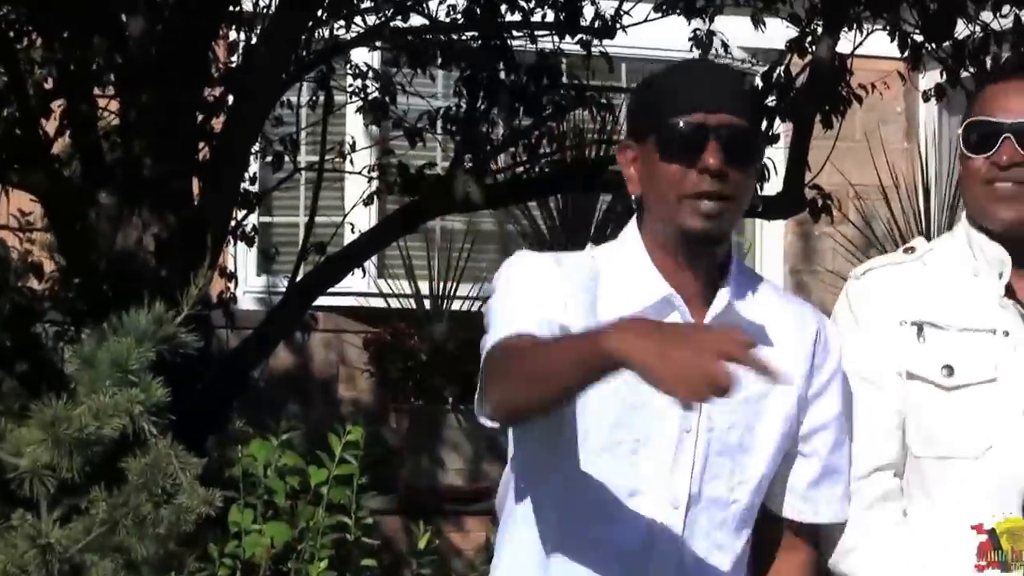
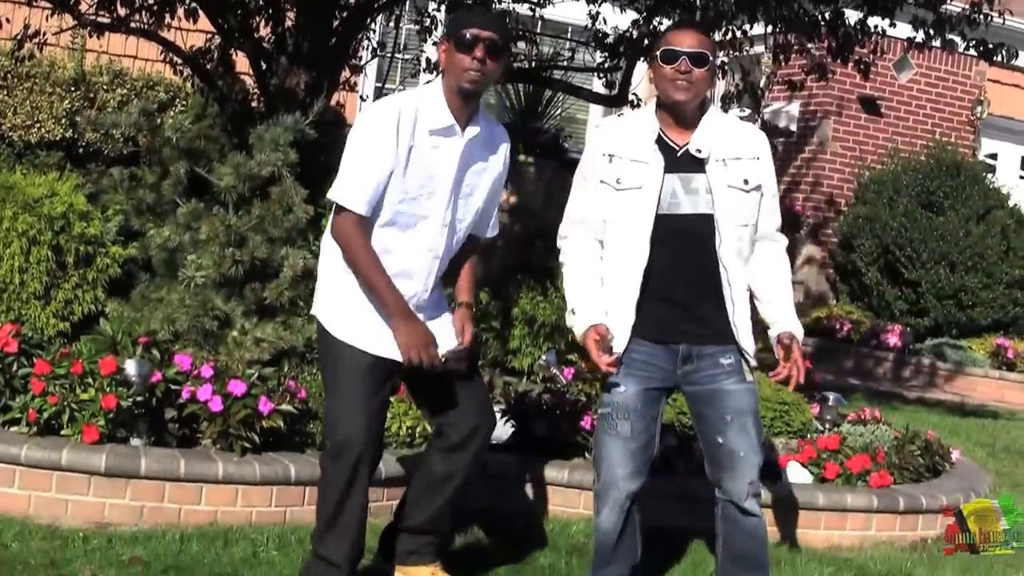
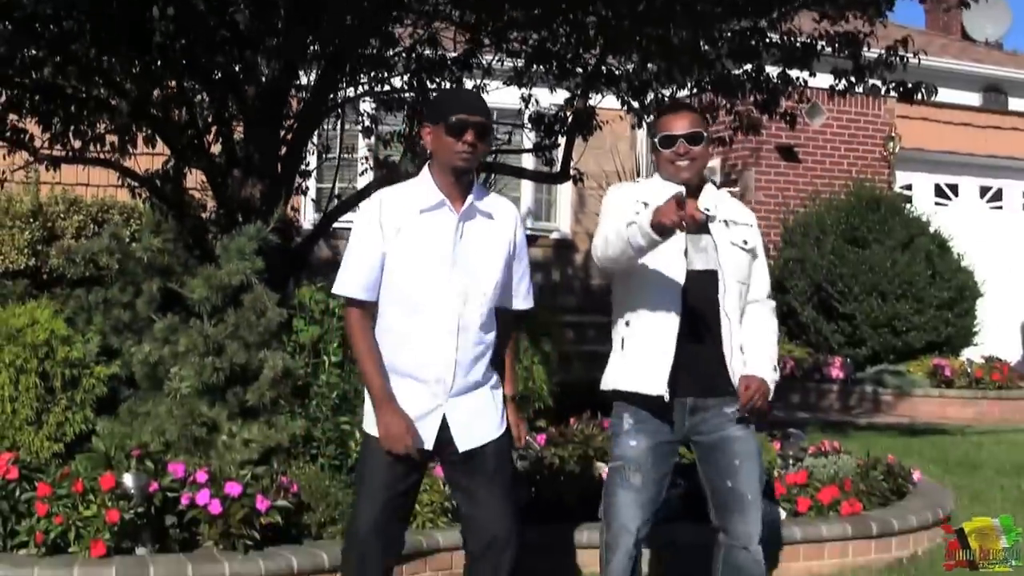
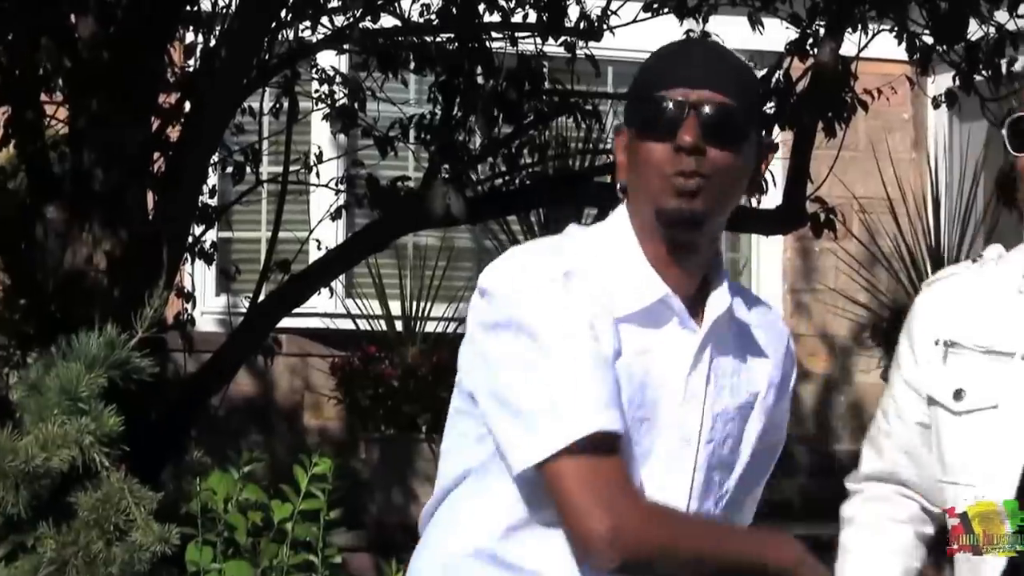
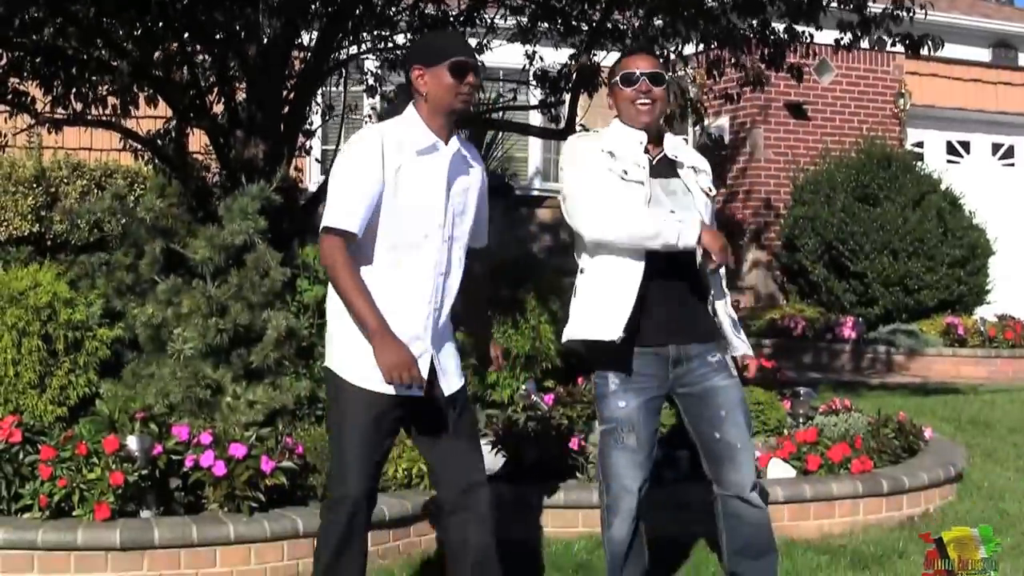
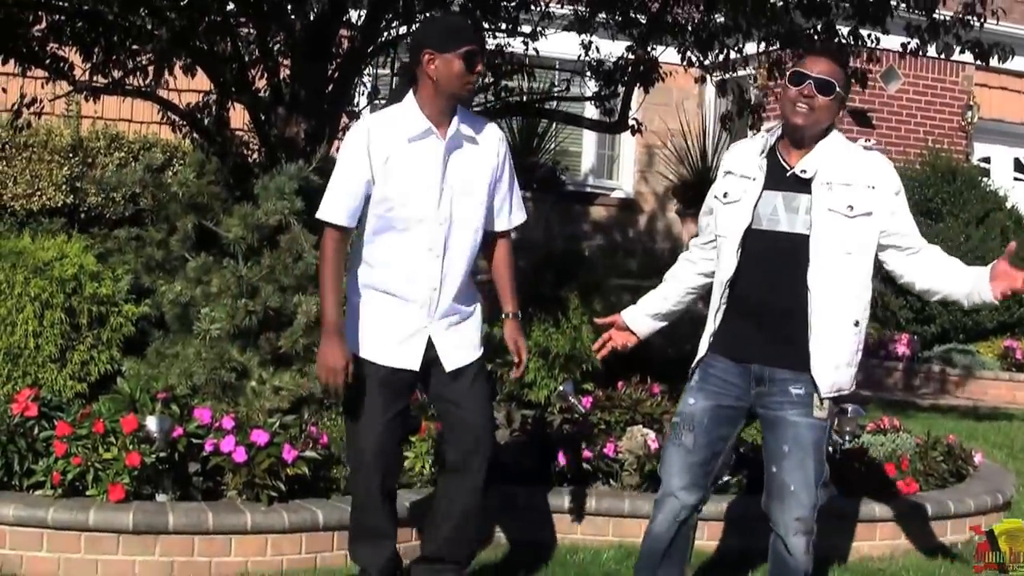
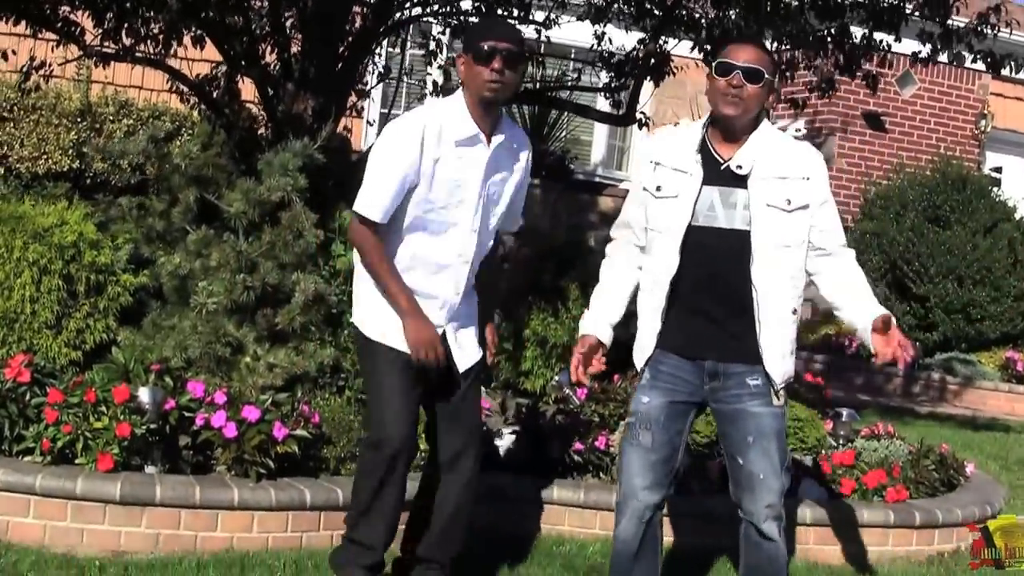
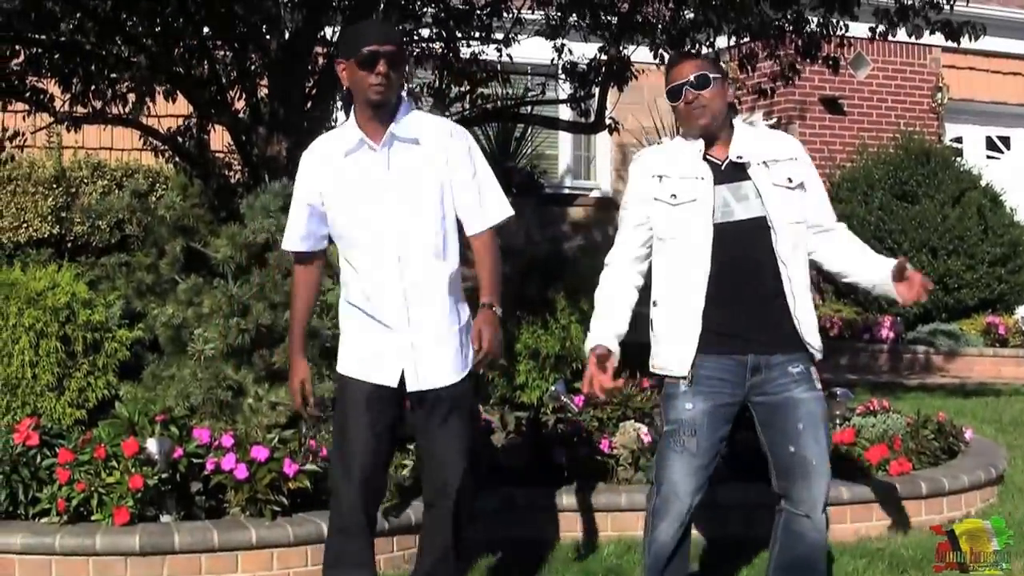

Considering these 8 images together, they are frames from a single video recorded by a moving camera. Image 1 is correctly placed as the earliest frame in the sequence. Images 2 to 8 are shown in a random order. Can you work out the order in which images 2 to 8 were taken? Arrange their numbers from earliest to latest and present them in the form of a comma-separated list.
4, 3, 5, 8, 6, 7, 2
